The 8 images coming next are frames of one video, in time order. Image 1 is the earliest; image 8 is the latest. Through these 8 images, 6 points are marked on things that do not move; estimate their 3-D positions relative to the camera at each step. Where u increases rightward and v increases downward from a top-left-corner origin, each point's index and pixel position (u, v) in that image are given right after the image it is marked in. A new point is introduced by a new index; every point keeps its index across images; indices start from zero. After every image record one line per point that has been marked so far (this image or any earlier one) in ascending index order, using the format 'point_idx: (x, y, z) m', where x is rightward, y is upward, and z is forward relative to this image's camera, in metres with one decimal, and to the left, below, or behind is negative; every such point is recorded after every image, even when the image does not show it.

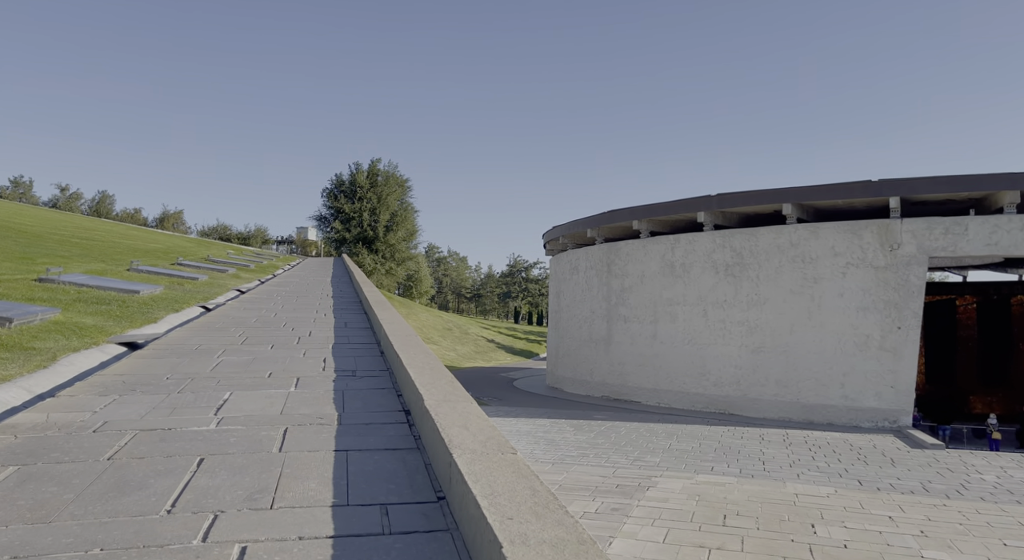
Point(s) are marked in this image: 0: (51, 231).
0: (-12.7, +1.3, +18.6) m
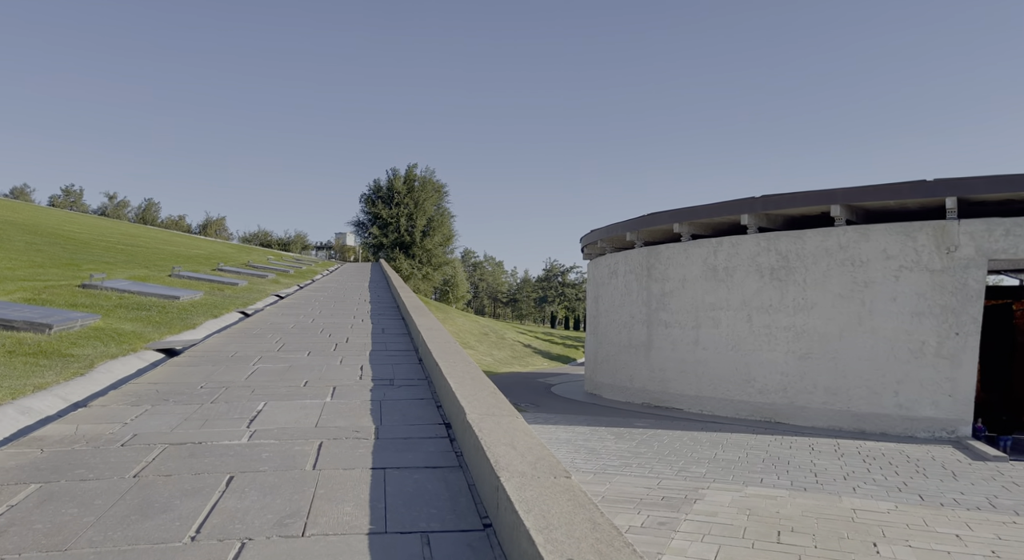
0: (-11.6, +1.2, +19.0) m
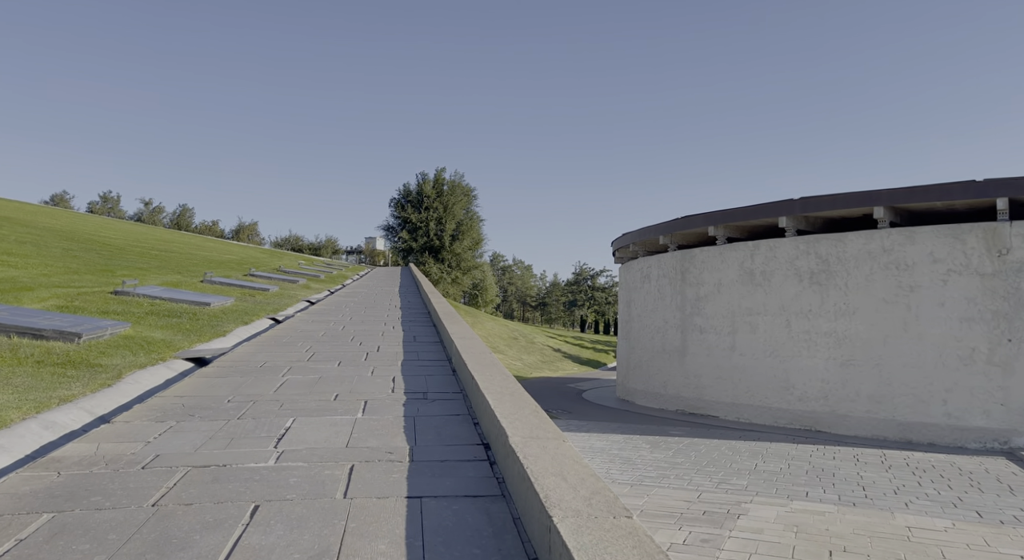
0: (-10.8, +1.0, +19.2) m
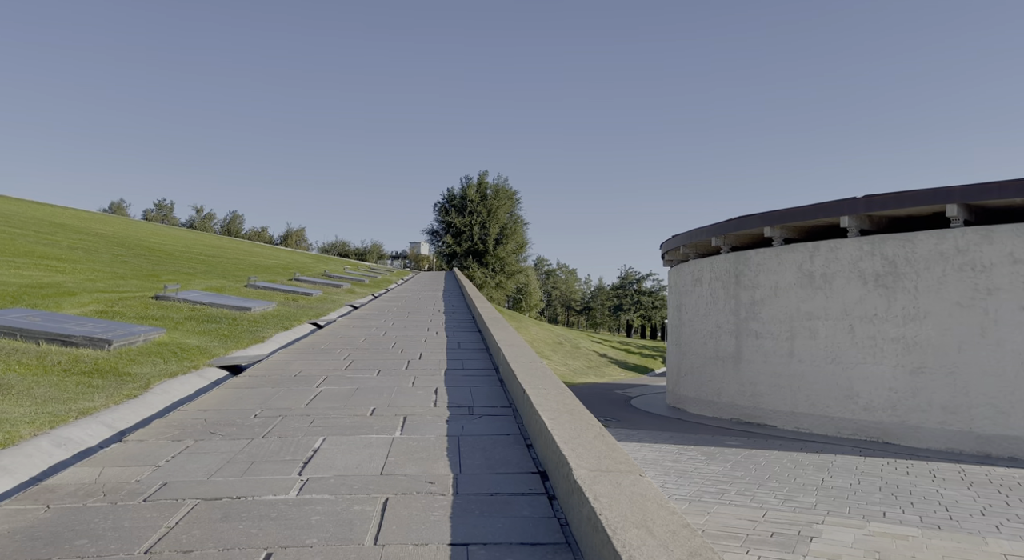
0: (-9.5, +0.9, +19.4) m
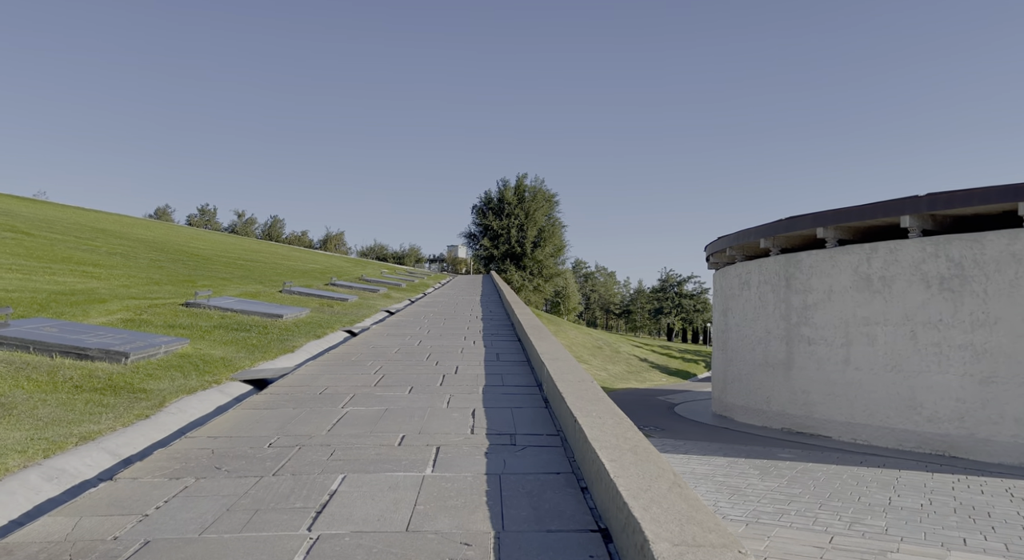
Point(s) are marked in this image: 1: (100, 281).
0: (-8.4, +0.7, +19.5) m
1: (-6.1, 0.0, +10.1) m
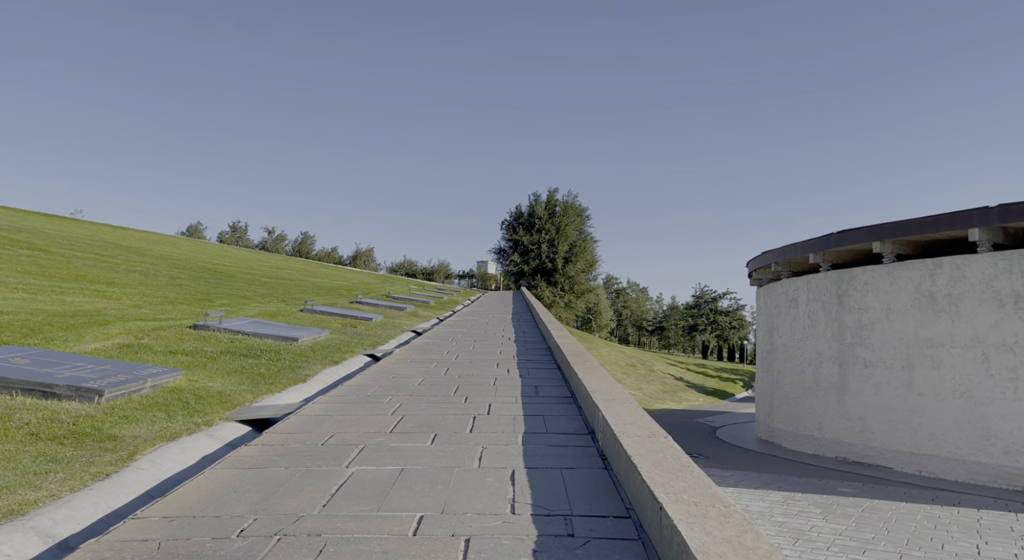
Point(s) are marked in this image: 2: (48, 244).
0: (-7.5, +0.2, +19.0) m
1: (-5.6, -0.3, +9.5) m
2: (-9.8, +0.8, +14.3) m
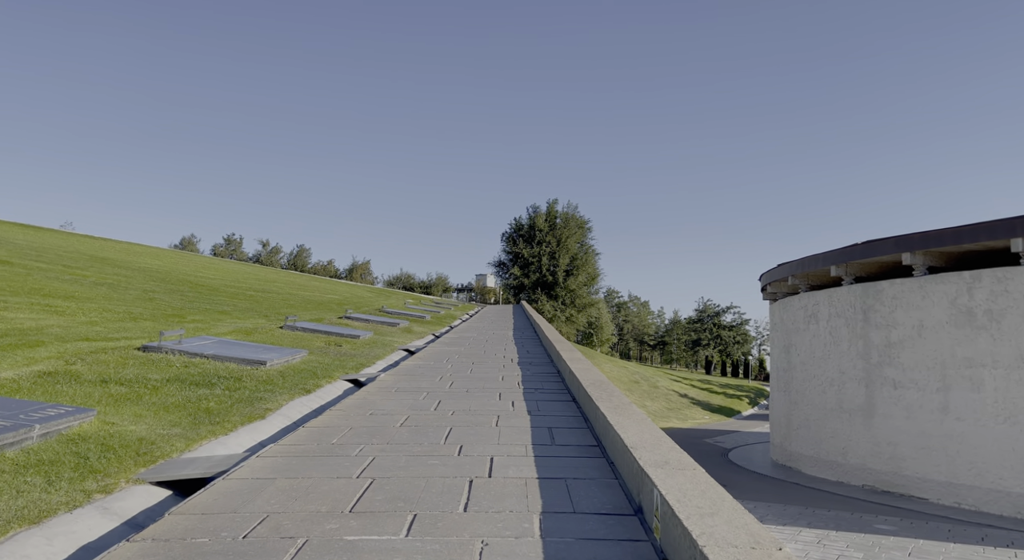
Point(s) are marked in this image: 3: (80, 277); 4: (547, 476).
0: (-7.5, -0.1, +17.9) m
1: (-5.6, -0.4, +8.4) m
2: (-9.7, +0.5, +13.2) m
3: (-8.0, +0.1, +12.5) m
4: (+0.2, -1.1, +4.2) m
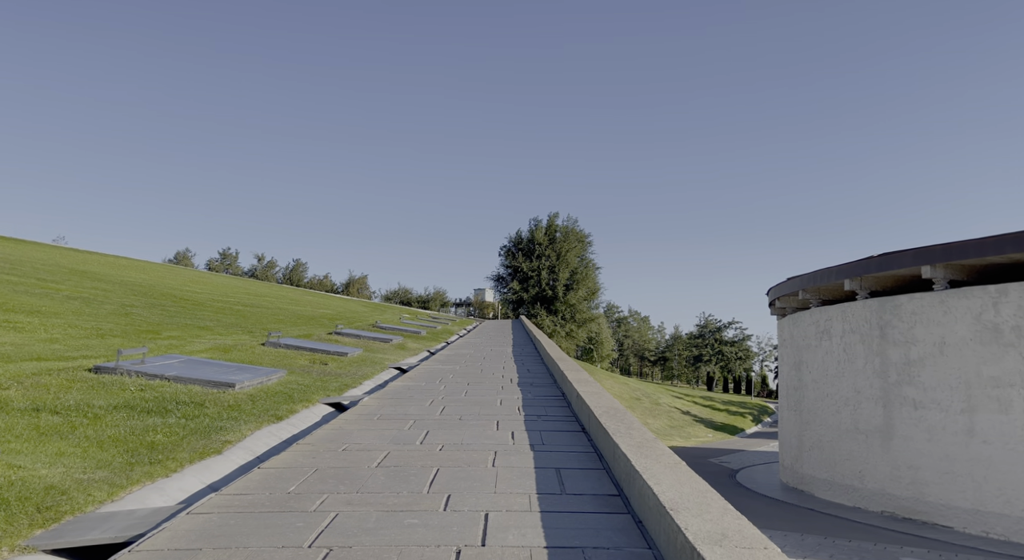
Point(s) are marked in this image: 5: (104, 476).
0: (-7.5, -0.5, +17.2) m
1: (-5.6, -0.6, +7.7) m
2: (-9.7, +0.3, +12.5) m
3: (-8.0, -0.2, +11.8) m
4: (+0.2, -1.1, +3.5) m
5: (-2.0, -1.0, +3.5) m
